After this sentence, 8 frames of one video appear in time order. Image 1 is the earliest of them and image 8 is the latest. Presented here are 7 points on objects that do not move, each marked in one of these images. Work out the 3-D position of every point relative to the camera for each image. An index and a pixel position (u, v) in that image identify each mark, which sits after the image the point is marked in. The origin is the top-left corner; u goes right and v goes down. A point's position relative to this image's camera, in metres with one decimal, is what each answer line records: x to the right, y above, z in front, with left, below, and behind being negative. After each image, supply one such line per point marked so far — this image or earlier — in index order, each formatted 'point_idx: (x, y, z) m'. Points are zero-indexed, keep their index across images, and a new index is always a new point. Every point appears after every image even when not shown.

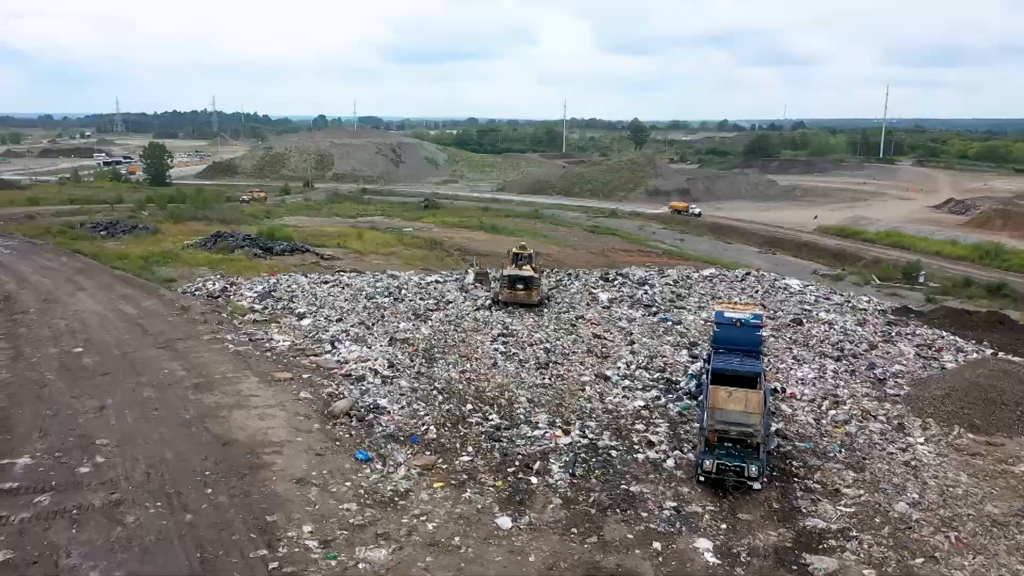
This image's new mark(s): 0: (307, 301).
0: (-4.4, -0.3, +17.6) m
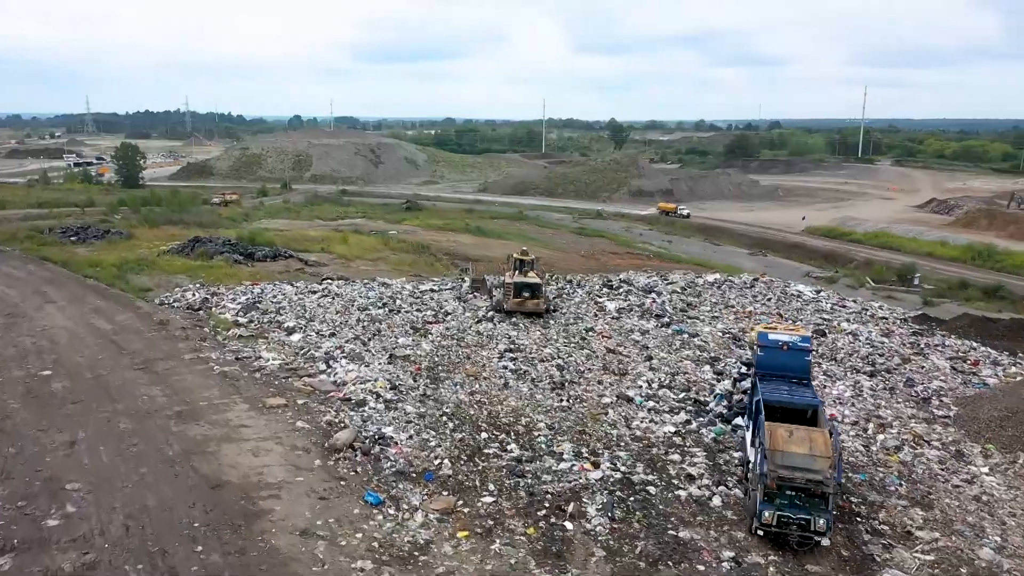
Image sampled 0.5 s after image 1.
0: (-4.3, -0.5, +16.4) m
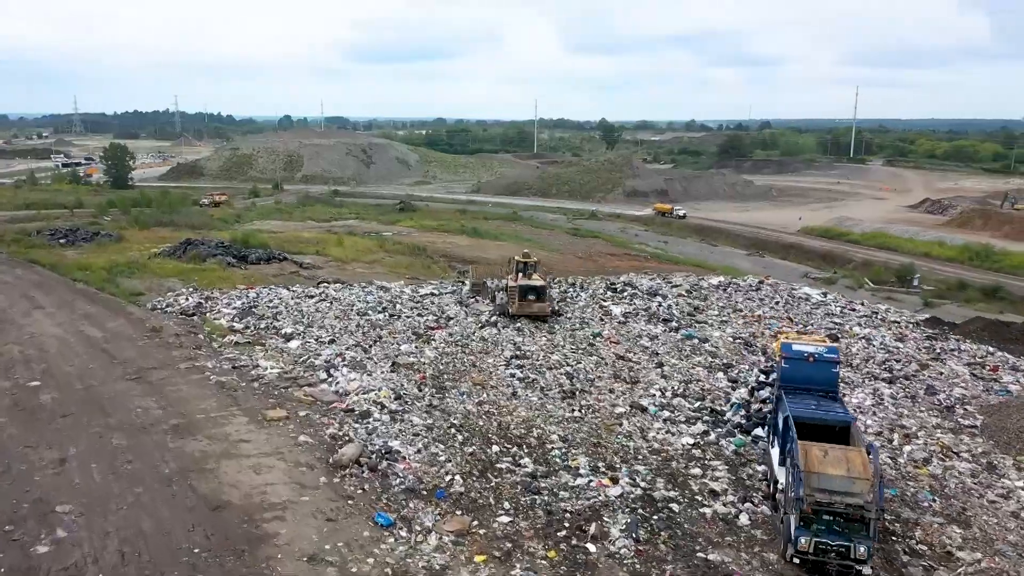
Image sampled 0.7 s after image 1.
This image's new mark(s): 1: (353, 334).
0: (-4.3, -0.6, +15.9) m
1: (-2.9, -0.8, +14.7) m
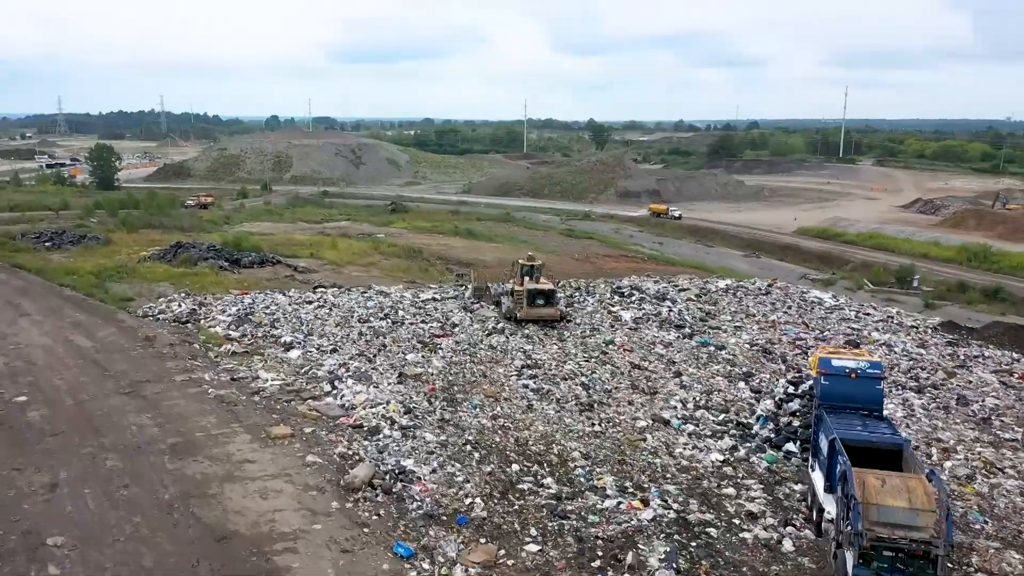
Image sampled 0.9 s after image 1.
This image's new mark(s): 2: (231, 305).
0: (-4.1, -0.7, +15.3) m
1: (-2.7, -0.9, +14.1) m
2: (-6.0, -0.4, +17.4) m
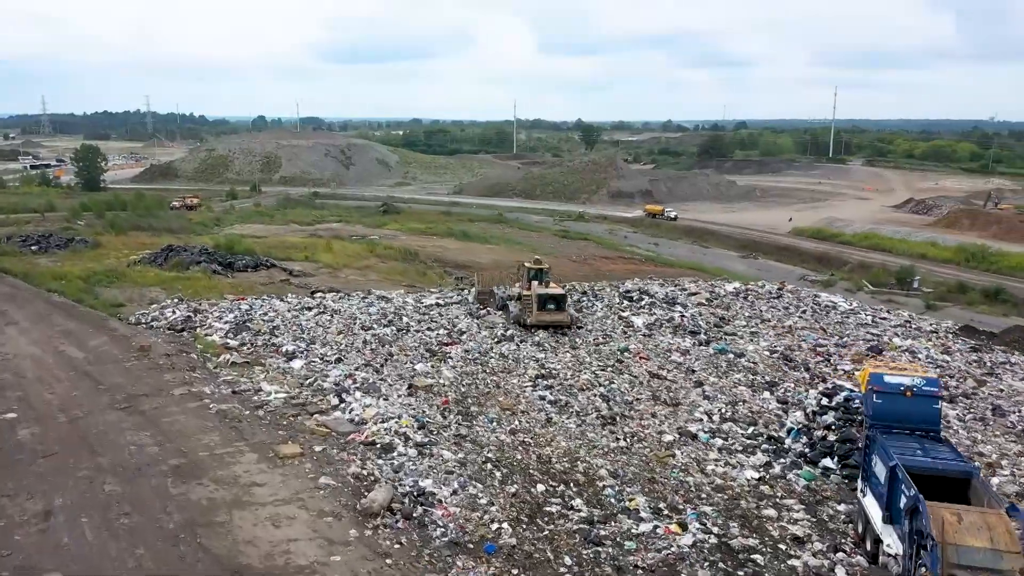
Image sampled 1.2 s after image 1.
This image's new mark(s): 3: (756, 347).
0: (-3.9, -0.9, +14.7) m
1: (-2.5, -1.1, +13.5) m
2: (-5.9, -0.5, +16.8) m
3: (+4.3, -1.0, +14.3) m
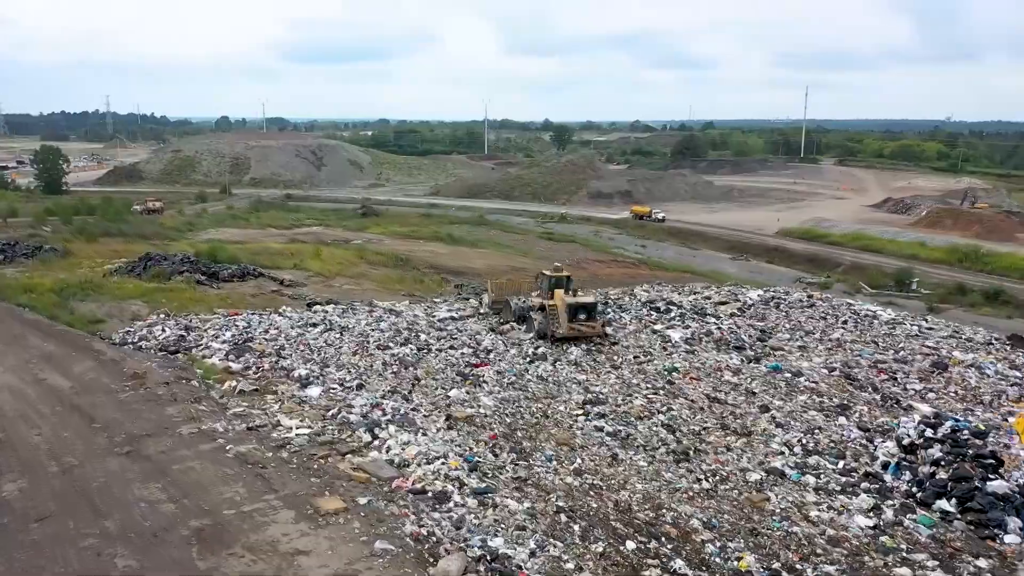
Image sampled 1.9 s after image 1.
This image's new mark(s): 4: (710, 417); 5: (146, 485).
0: (-3.4, -1.1, +13.3) m
1: (-1.9, -1.3, +12.1) m
2: (-5.4, -0.8, +15.3) m
3: (+4.8, -1.2, +13.2) m
4: (+2.6, -1.7, +10.8) m
5: (-3.7, -2.0, +8.2) m
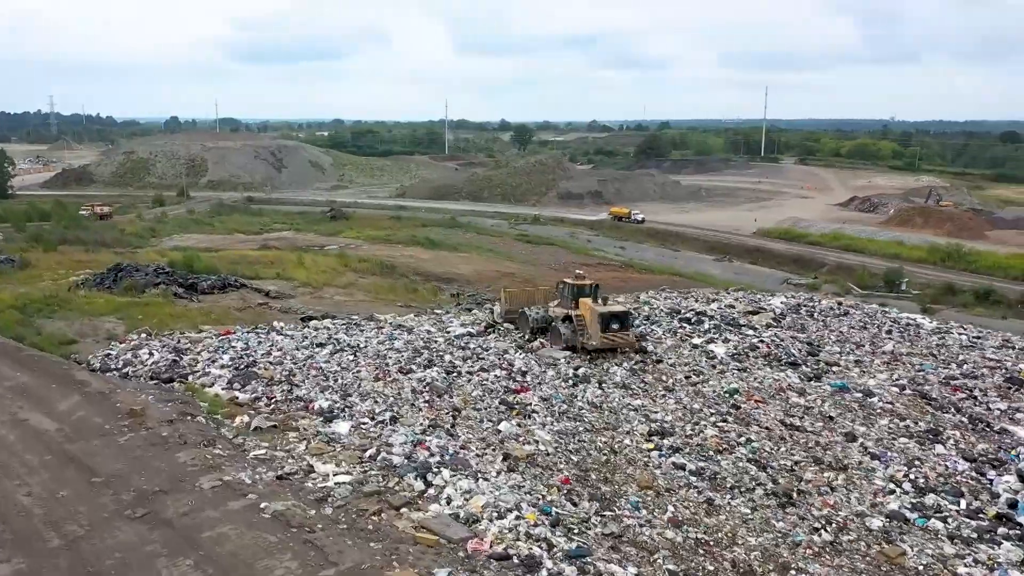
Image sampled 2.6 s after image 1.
0: (-2.8, -1.4, +11.8) m
1: (-1.3, -1.6, +10.8) m
2: (-4.9, -1.1, +13.7) m
3: (+5.4, -1.4, +12.2) m
4: (+3.3, -1.9, +9.7) m
5: (-2.8, -2.2, +6.7) m
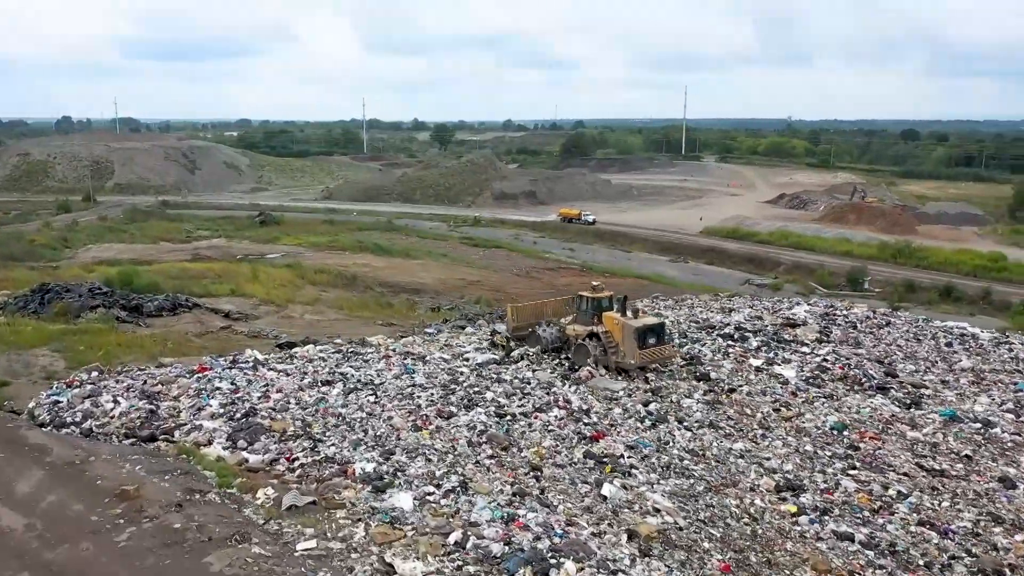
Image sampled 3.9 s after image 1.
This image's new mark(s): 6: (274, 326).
0: (-1.9, -1.7, +9.5) m
1: (-0.3, -1.9, +8.7) m
2: (-4.2, -1.5, +11.2) m
3: (+6.2, -1.6, +10.8) m
4: (+4.4, -2.1, +8.1) m
5: (-1.4, -2.6, +4.5) m
6: (-5.2, -0.8, +17.7) m
